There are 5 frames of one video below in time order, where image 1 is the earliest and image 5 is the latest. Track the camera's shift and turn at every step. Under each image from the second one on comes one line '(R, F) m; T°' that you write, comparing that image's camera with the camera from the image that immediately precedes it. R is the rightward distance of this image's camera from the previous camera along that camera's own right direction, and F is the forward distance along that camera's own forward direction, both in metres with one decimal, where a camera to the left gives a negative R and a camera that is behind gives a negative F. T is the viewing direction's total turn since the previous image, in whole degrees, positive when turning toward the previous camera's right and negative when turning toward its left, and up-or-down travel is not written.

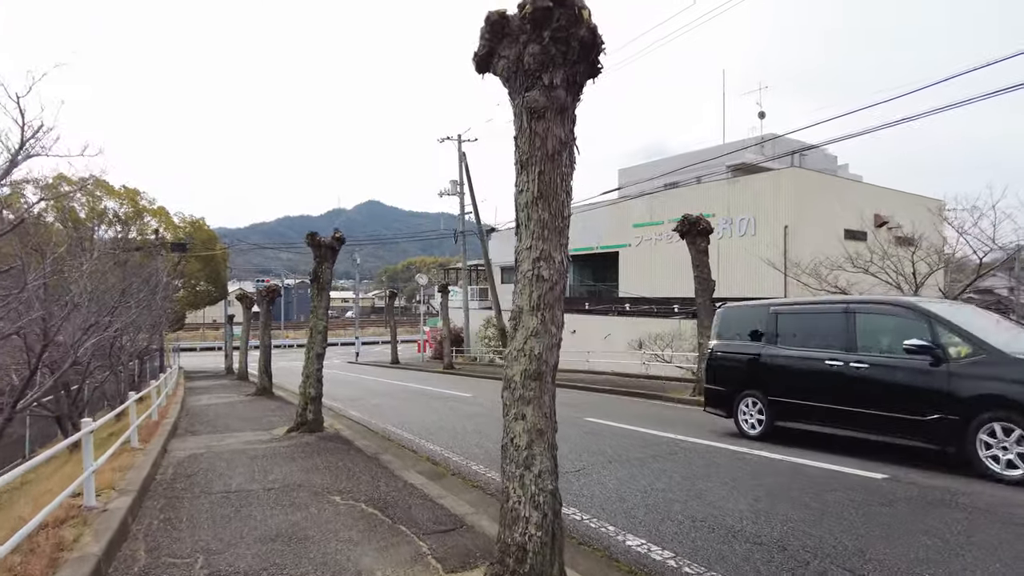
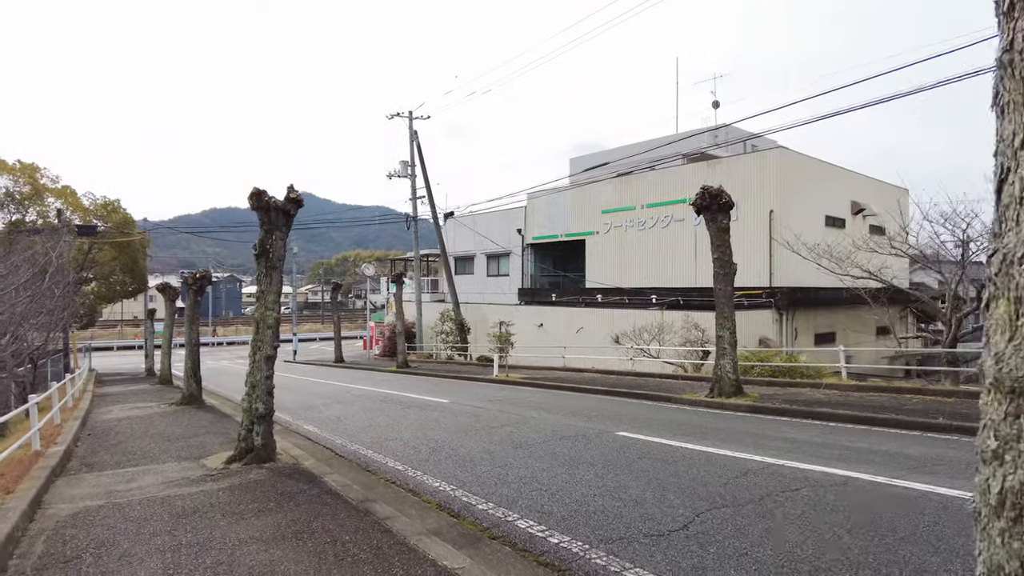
(-0.8, +2.1) m; +5°
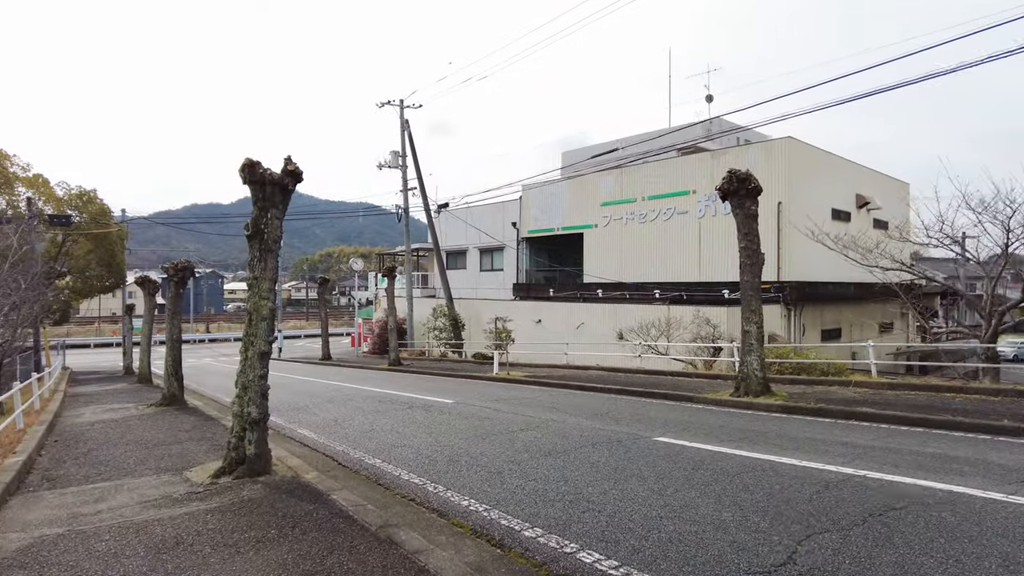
(-0.4, +0.8) m; +1°
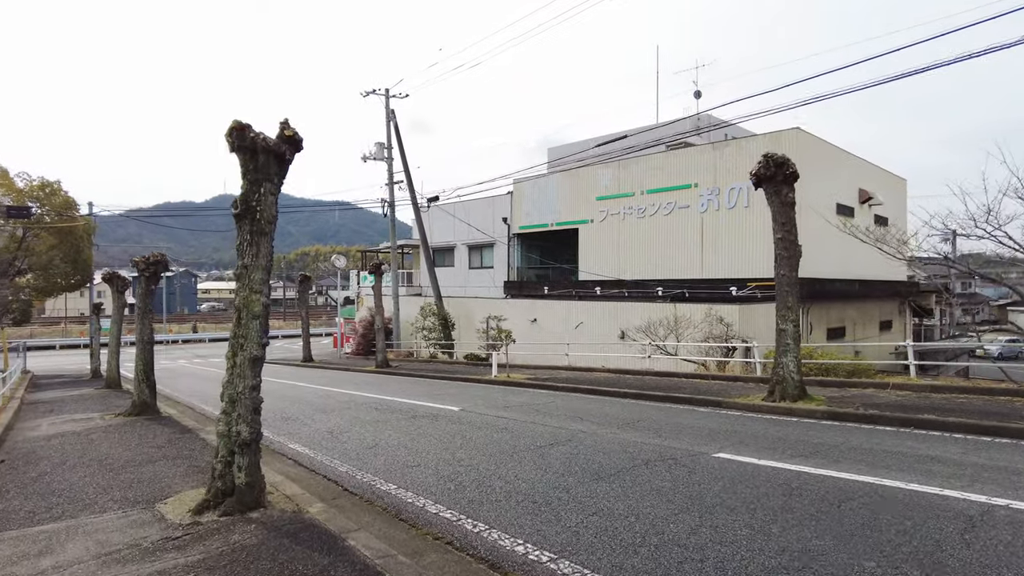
(-0.5, +1.0) m; +2°
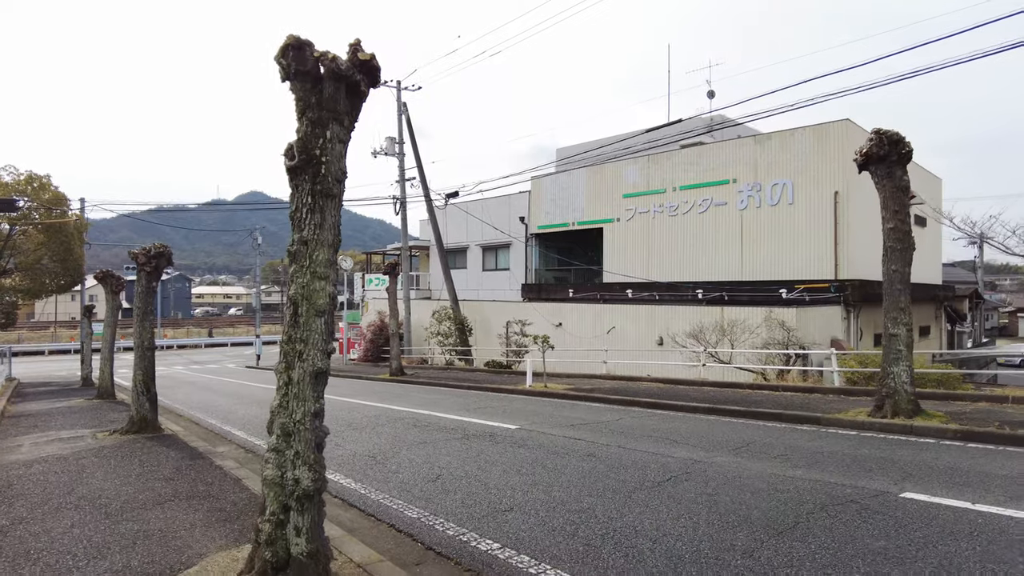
(-0.9, +1.3) m; +1°
